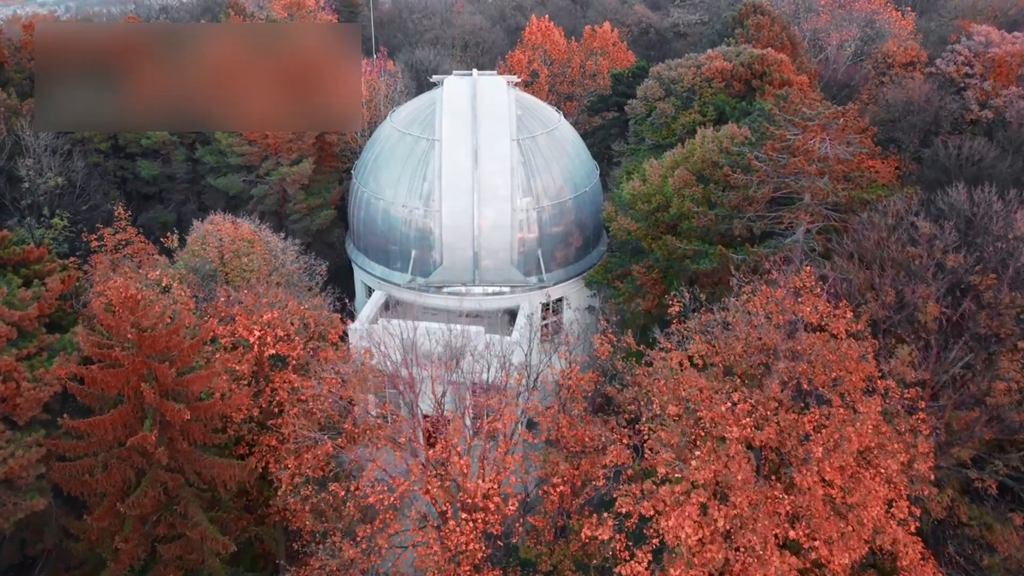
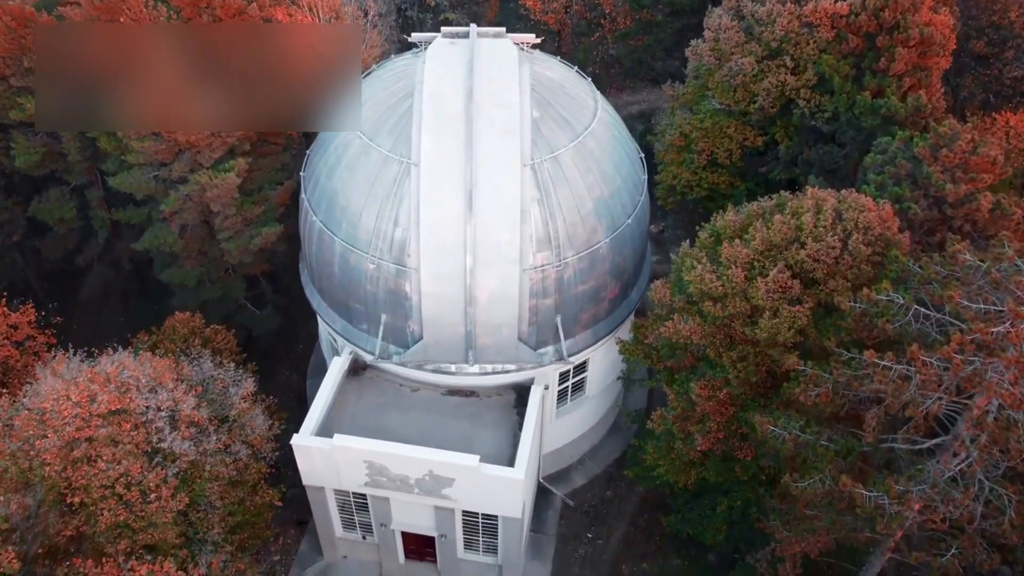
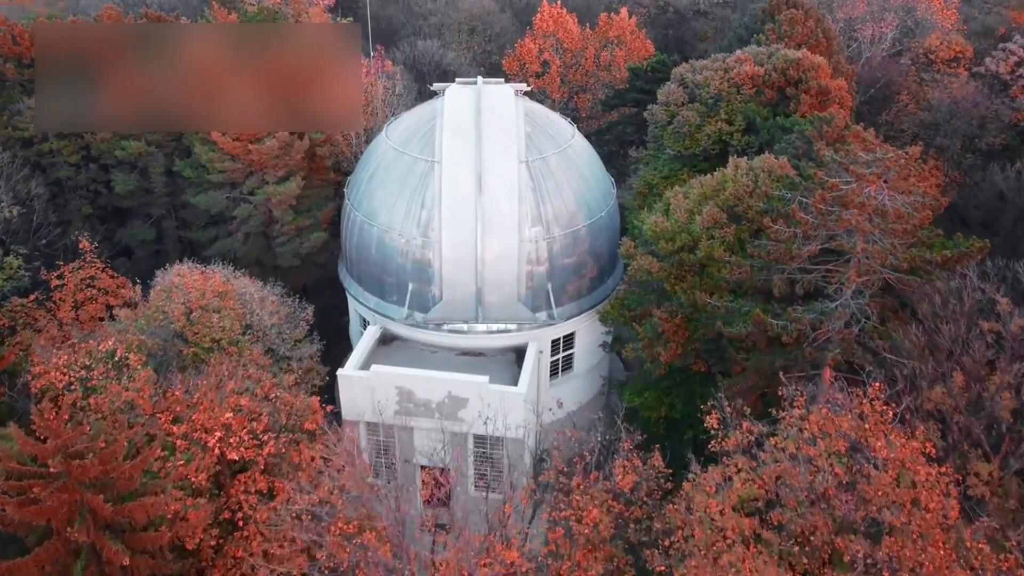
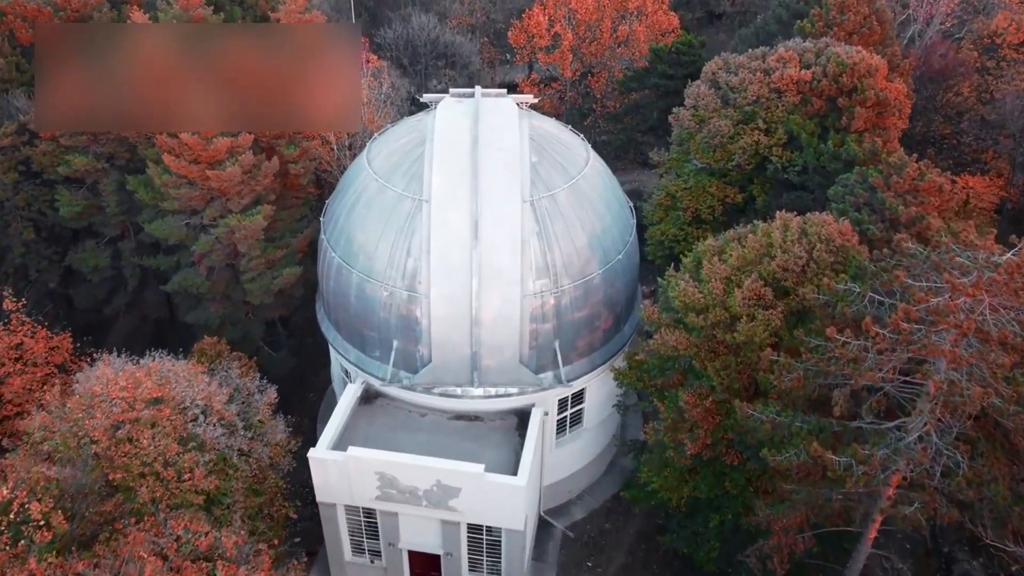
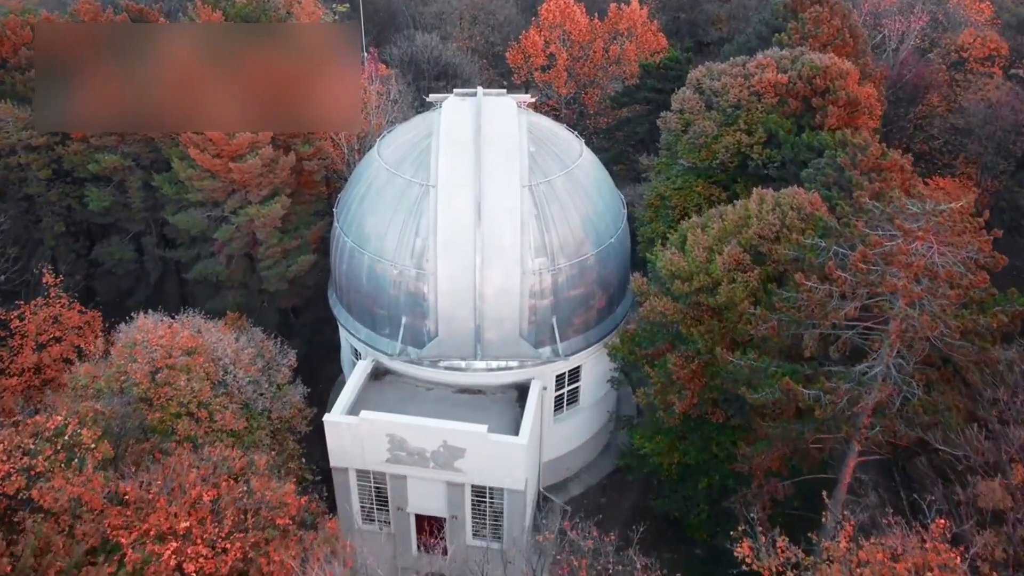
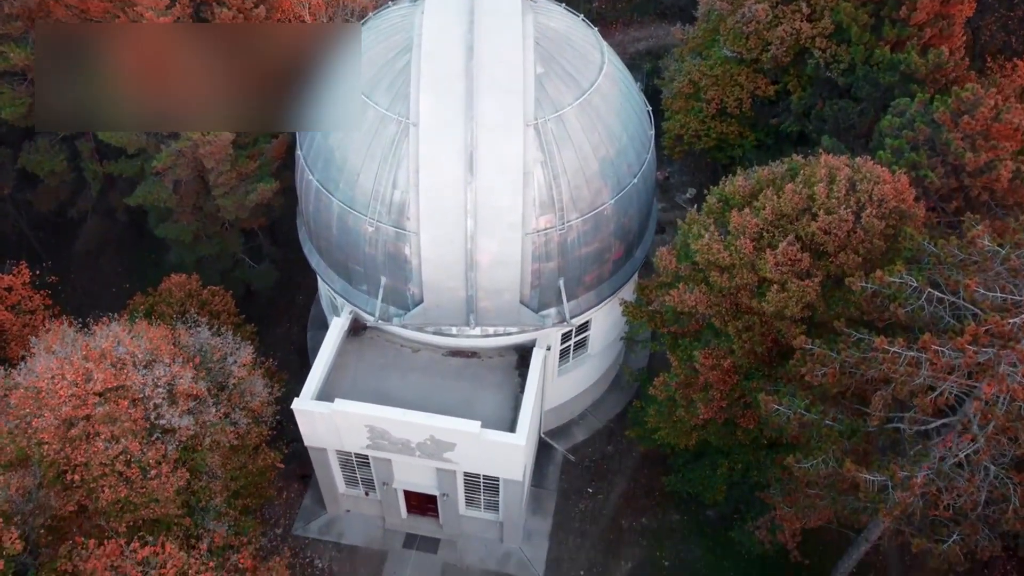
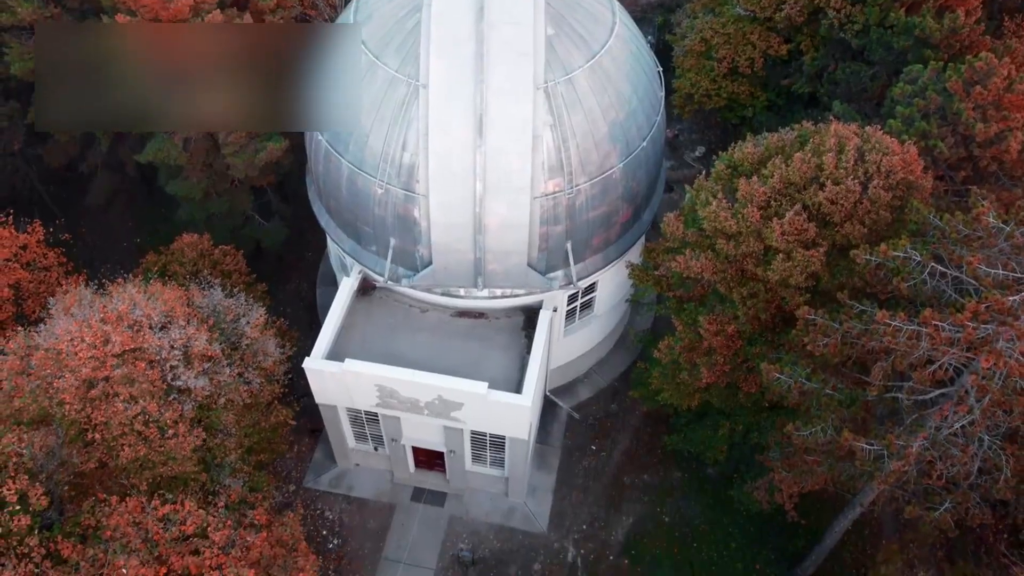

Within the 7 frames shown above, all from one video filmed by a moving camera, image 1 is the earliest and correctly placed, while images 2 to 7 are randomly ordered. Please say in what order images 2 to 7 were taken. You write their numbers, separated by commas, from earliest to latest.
3, 5, 4, 2, 6, 7
